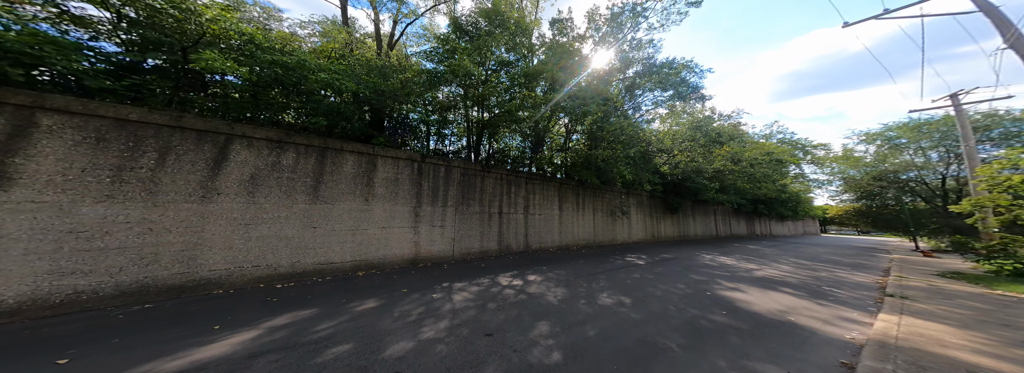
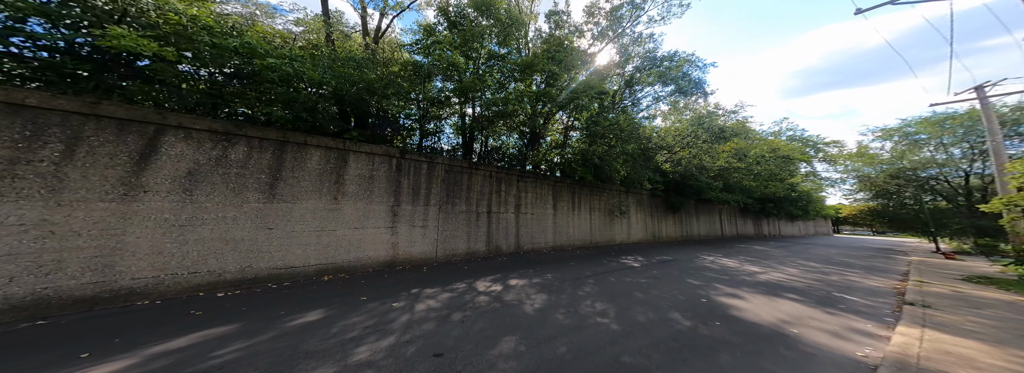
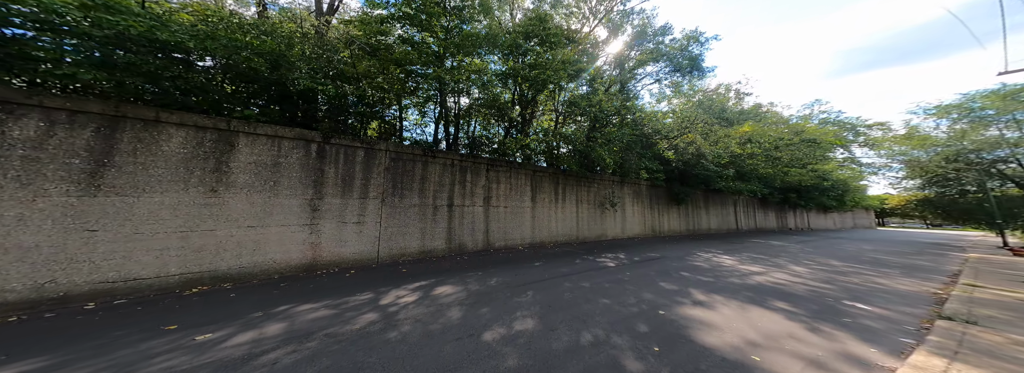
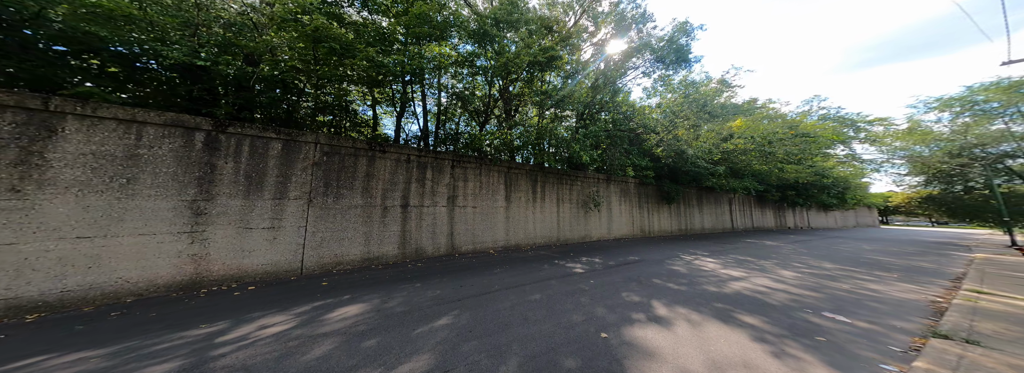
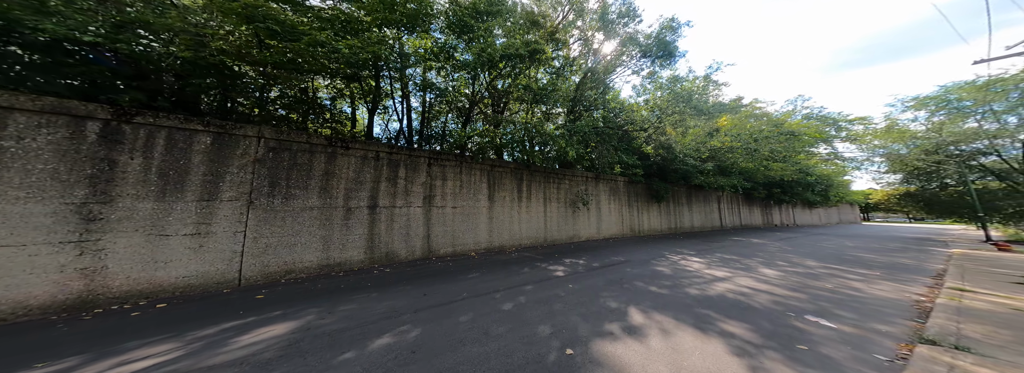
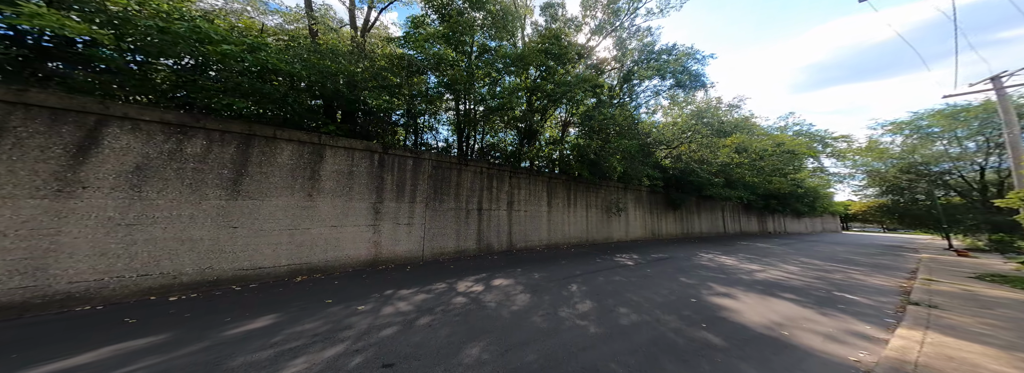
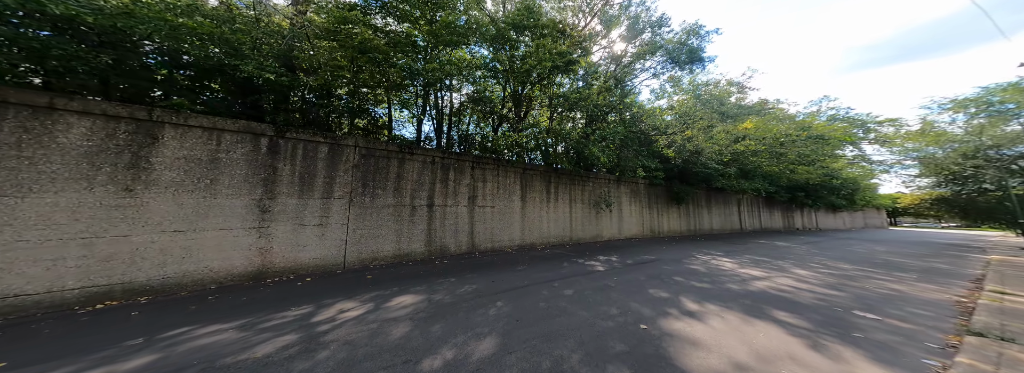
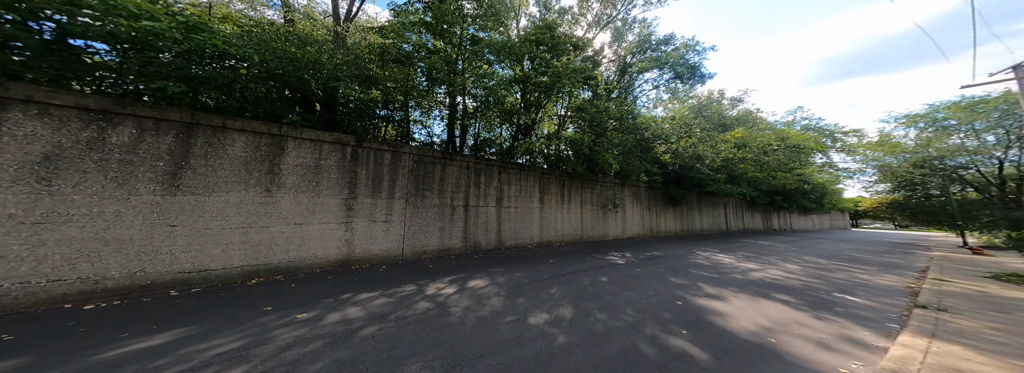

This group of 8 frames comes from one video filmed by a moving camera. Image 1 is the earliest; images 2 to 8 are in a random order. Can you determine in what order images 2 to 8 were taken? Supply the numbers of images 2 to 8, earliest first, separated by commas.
2, 6, 8, 3, 7, 4, 5
